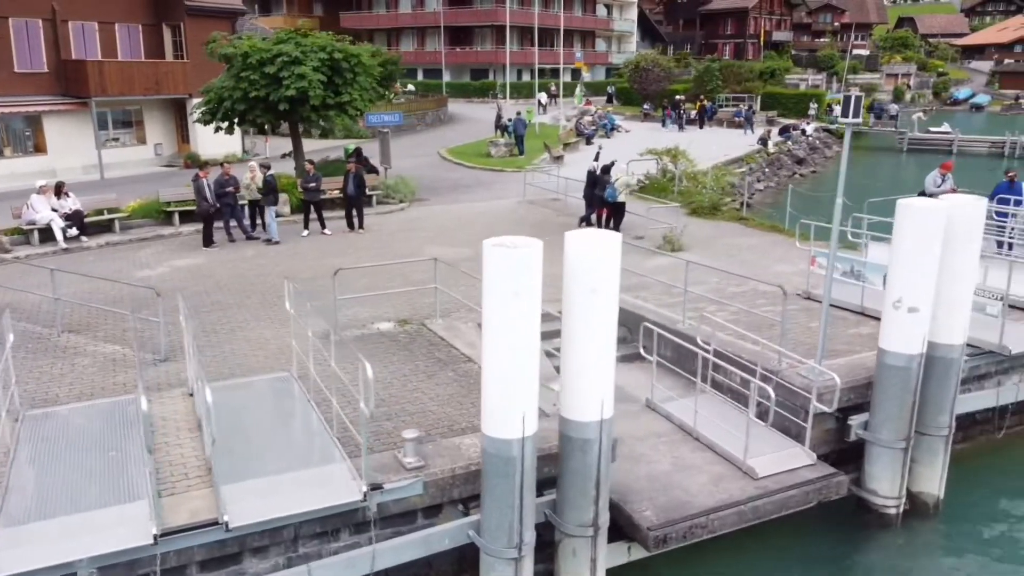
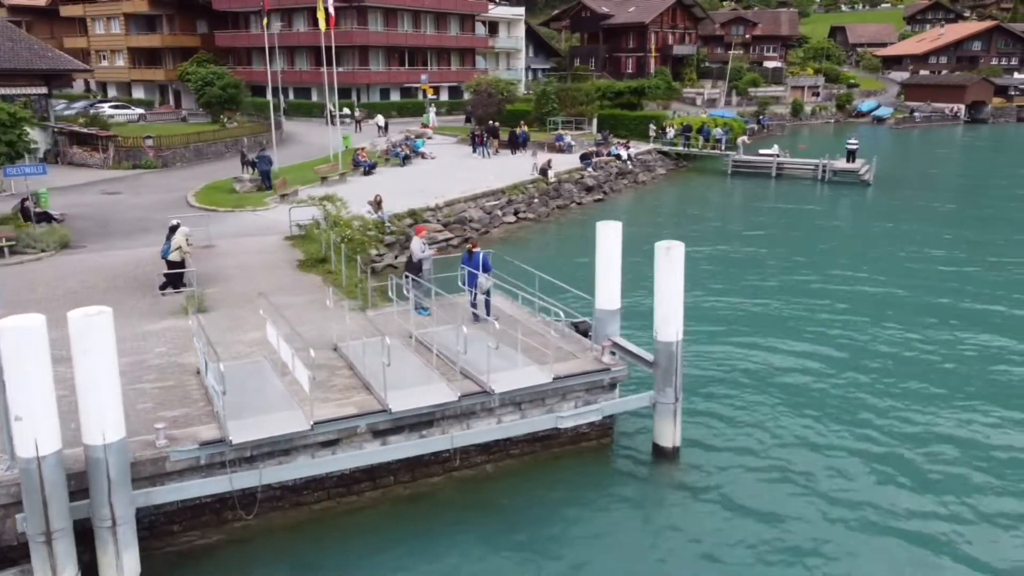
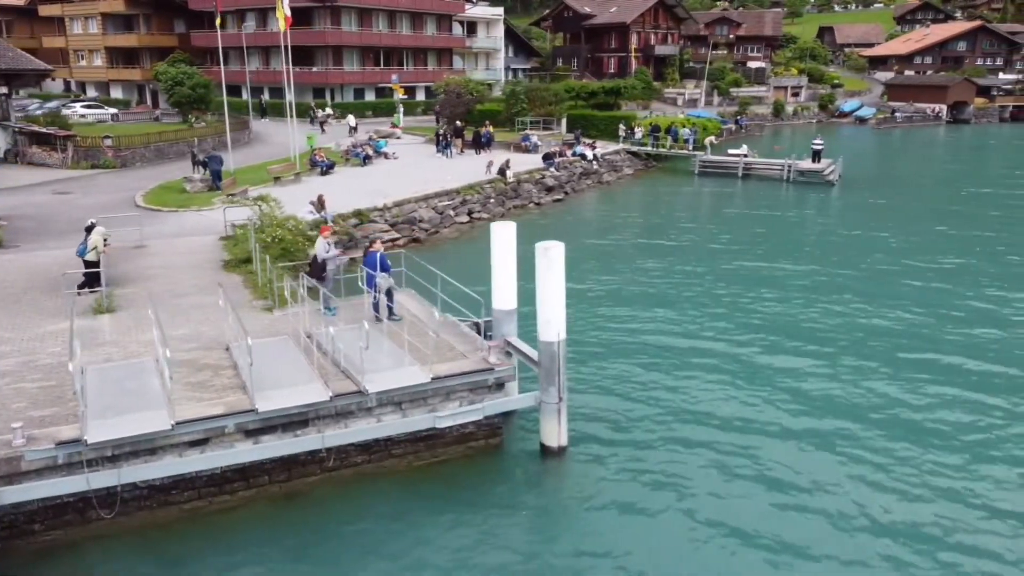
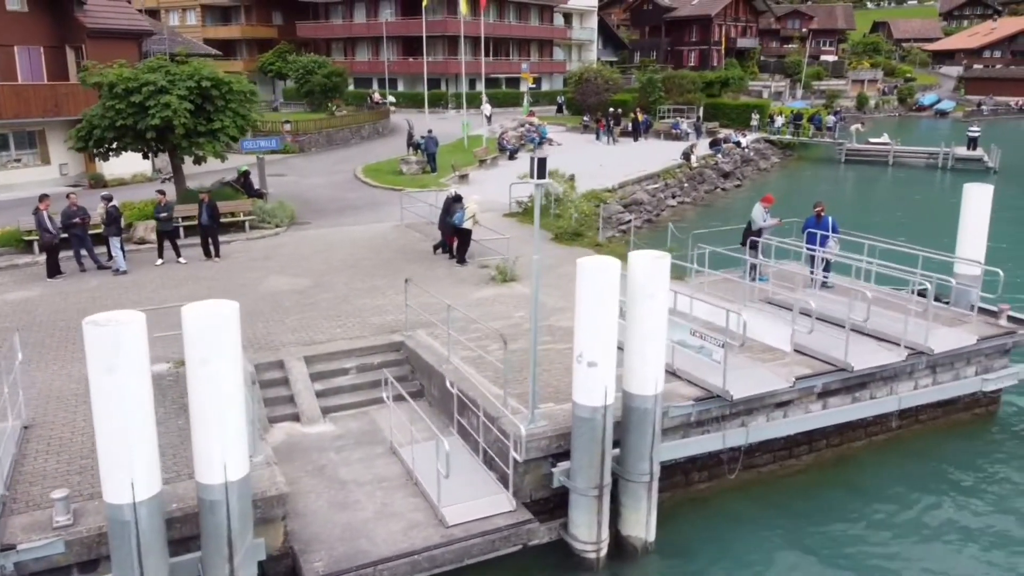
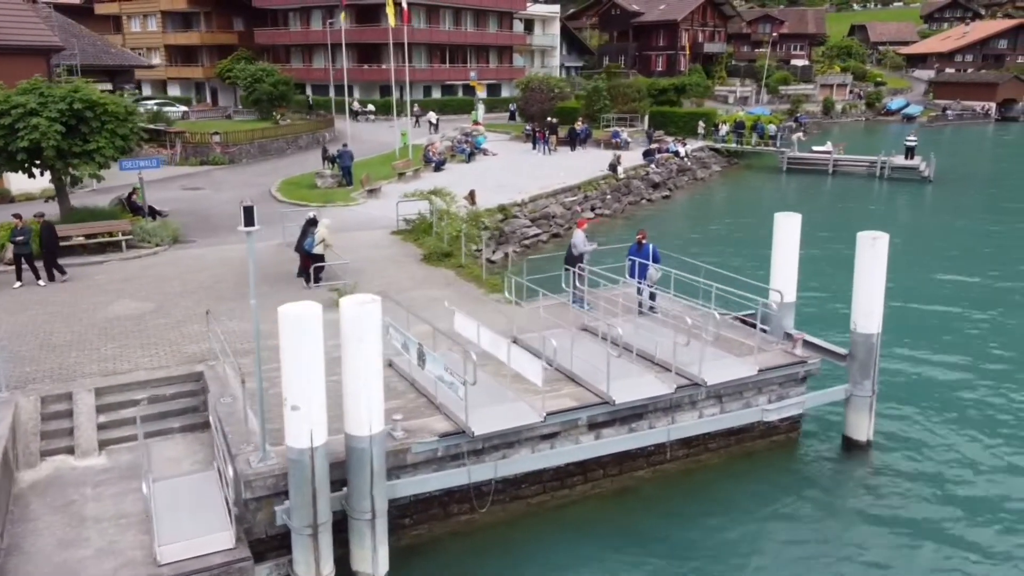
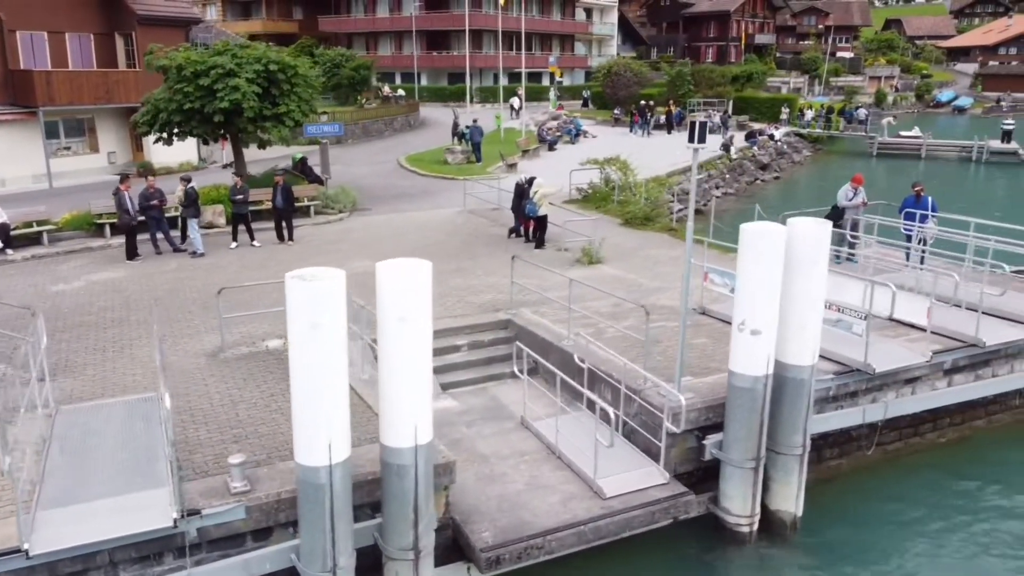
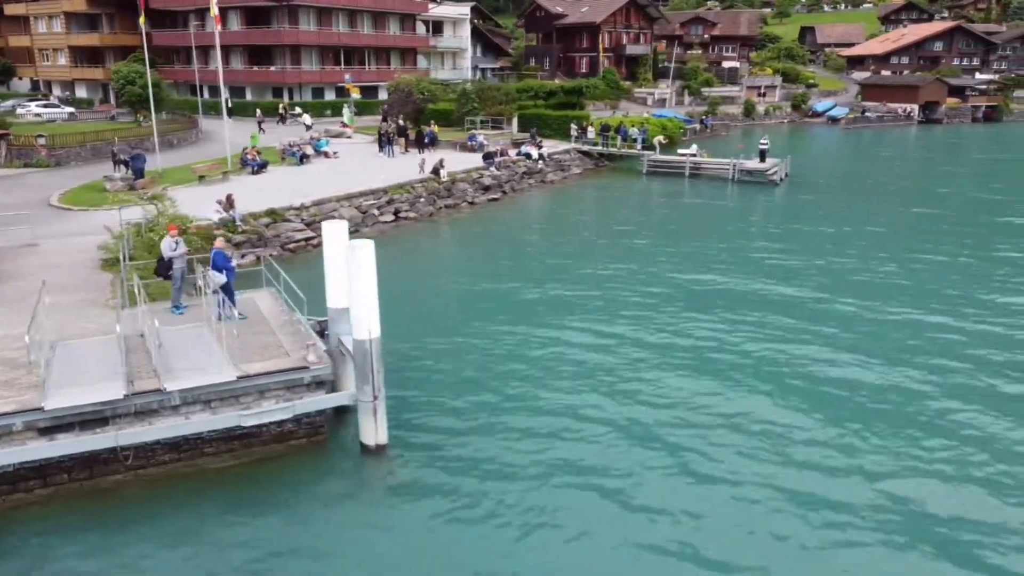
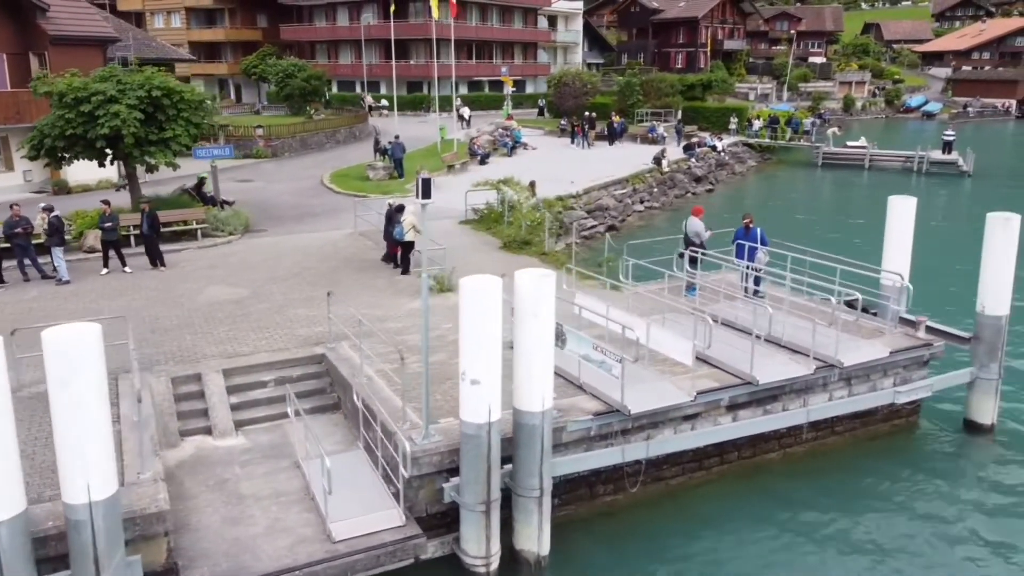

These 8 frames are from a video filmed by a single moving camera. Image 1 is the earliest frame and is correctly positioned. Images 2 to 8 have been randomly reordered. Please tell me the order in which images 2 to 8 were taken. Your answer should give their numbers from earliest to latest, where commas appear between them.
6, 4, 8, 5, 2, 3, 7
